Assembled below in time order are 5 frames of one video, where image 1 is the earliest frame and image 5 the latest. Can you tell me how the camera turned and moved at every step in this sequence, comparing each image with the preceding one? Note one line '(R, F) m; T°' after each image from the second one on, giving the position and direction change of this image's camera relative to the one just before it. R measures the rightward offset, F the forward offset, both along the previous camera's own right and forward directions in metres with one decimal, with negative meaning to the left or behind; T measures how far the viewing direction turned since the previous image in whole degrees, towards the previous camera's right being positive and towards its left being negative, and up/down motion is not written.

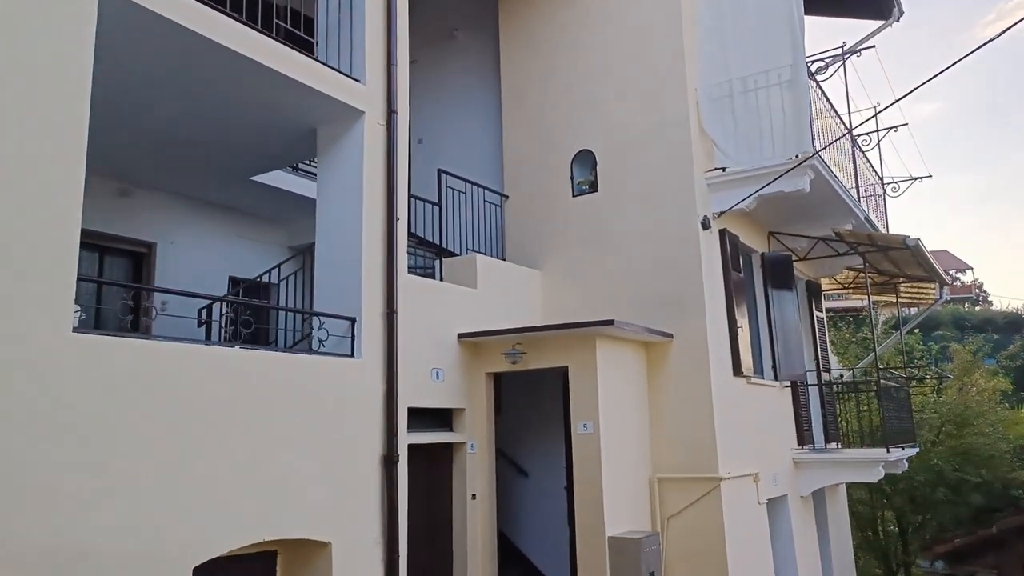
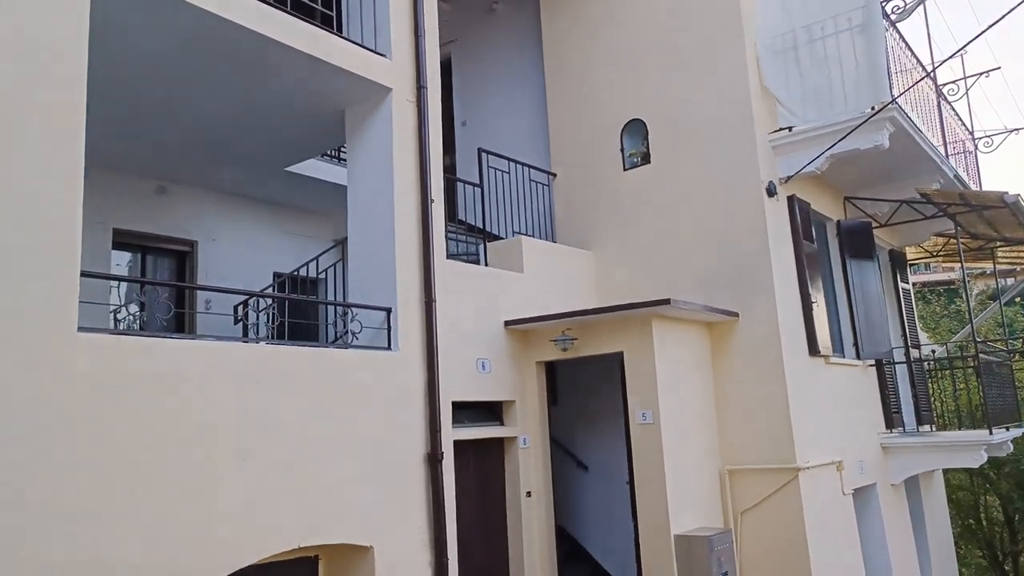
(+0.2, +0.5) m; -5°
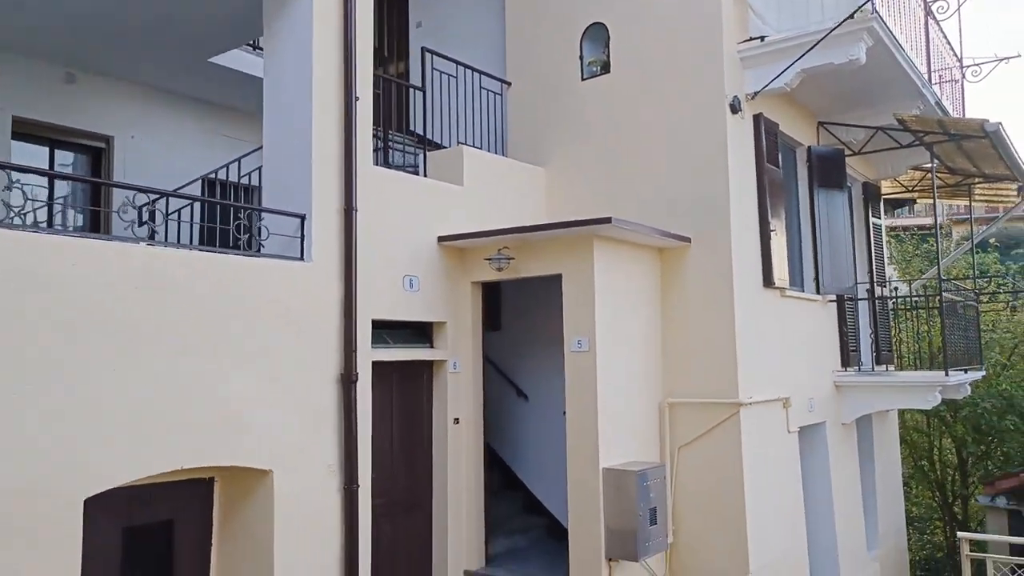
(+0.4, +0.5) m; +1°
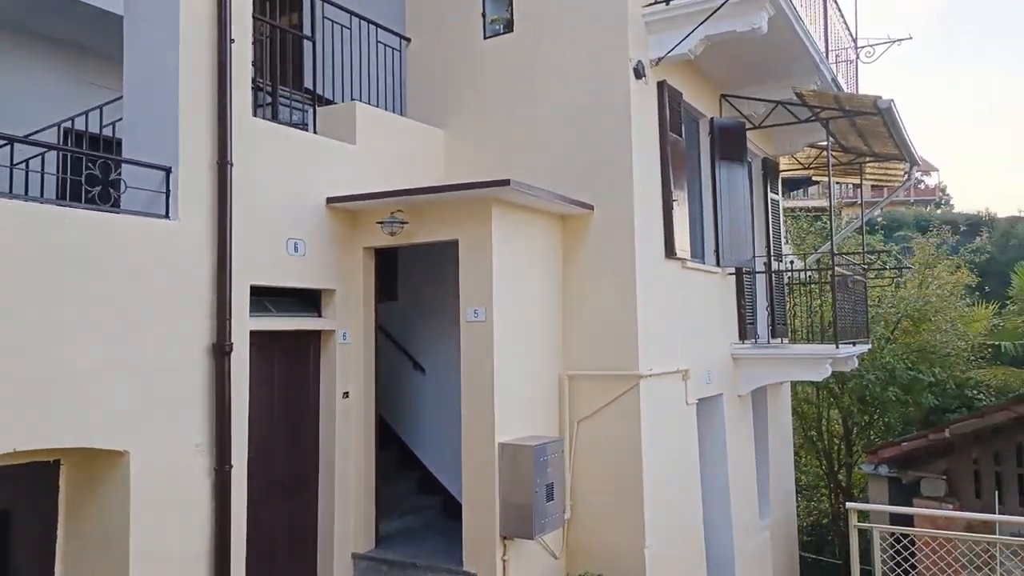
(+0.1, +0.3) m; +7°
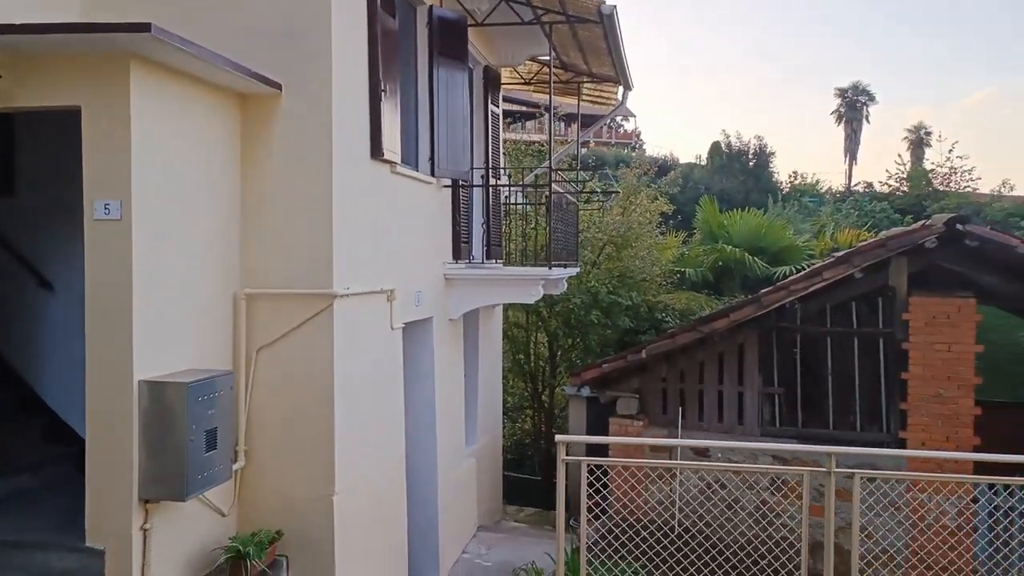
(+0.3, +0.9) m; +21°
